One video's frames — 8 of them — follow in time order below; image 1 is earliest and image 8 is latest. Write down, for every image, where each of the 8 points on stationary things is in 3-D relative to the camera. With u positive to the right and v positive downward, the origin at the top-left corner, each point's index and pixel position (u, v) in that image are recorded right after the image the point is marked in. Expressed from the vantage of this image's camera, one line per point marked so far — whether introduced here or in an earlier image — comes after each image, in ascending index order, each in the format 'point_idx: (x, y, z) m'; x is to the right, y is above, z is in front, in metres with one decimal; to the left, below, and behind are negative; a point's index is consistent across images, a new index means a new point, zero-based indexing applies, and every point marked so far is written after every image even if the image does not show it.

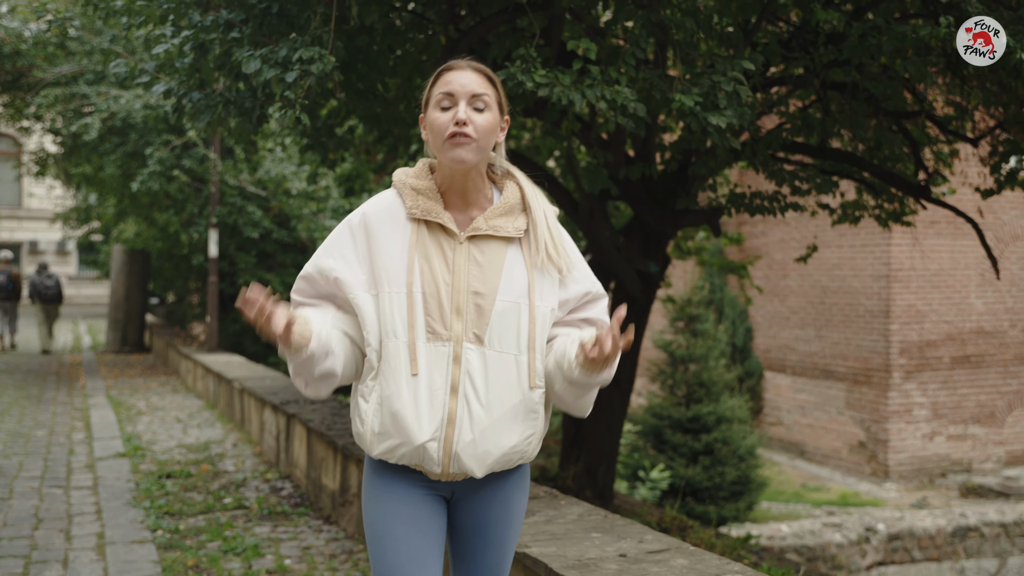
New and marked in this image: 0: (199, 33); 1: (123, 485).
0: (-1.6, +1.3, +4.5) m
1: (-3.0, -1.5, +6.5) m
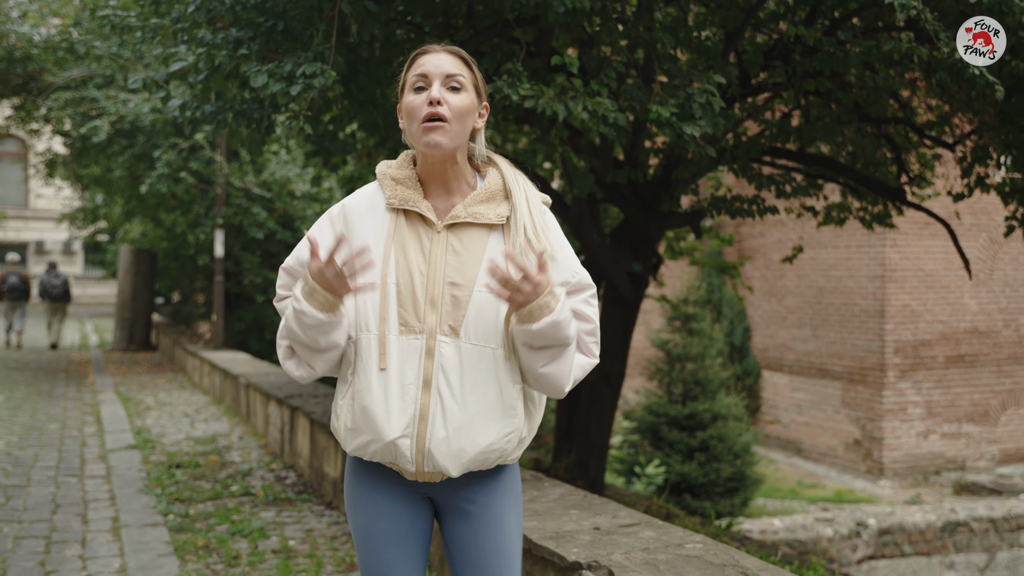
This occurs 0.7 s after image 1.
0: (-1.7, +1.3, +4.8) m
1: (-3.0, -1.5, +6.8) m
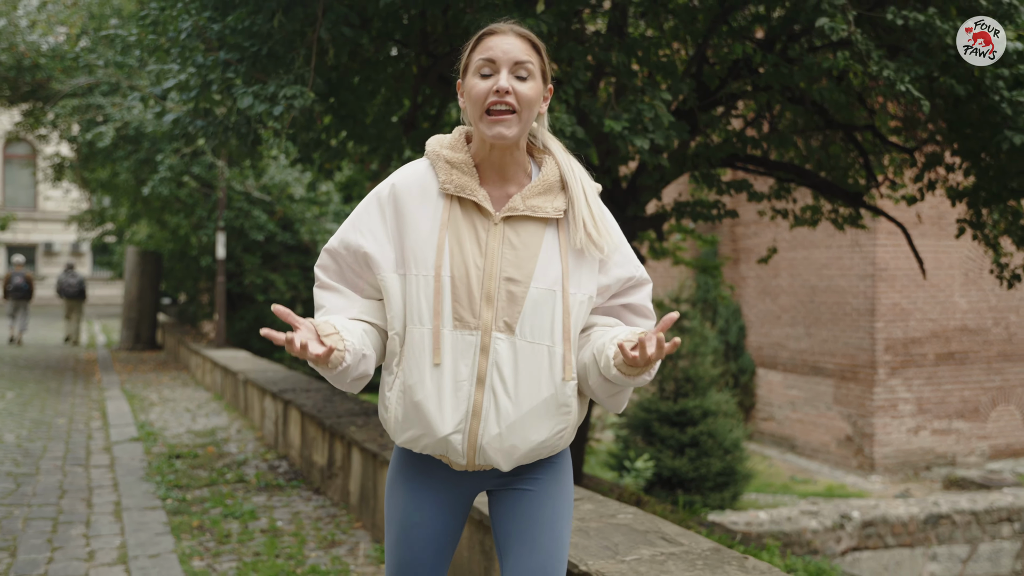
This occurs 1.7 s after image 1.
0: (-1.9, +1.3, +5.2) m
1: (-3.2, -1.5, +7.2) m
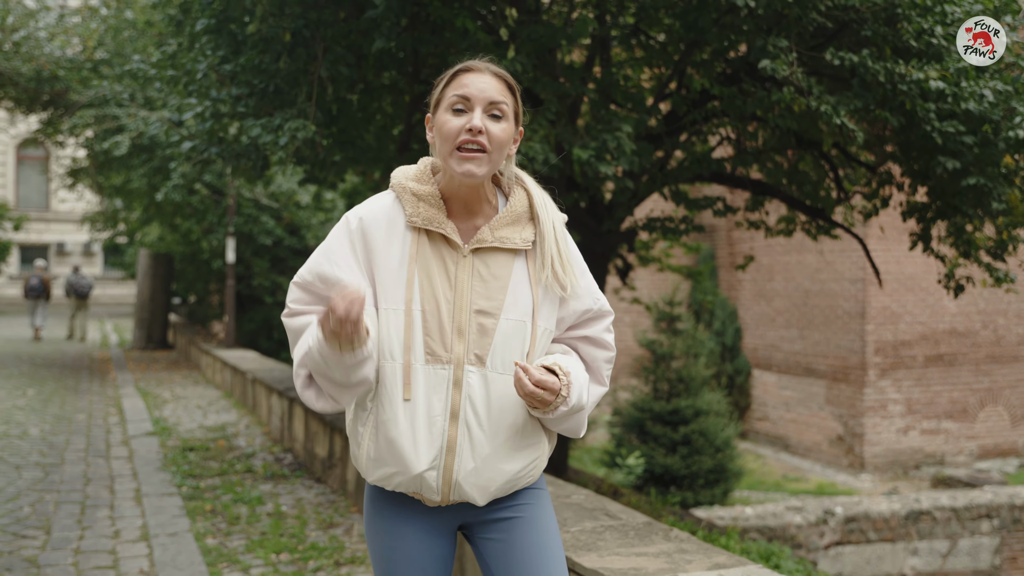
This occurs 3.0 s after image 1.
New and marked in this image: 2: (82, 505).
0: (-2.0, +1.2, +5.8) m
1: (-3.3, -1.5, +7.8) m
2: (-3.1, -1.5, +6.0) m
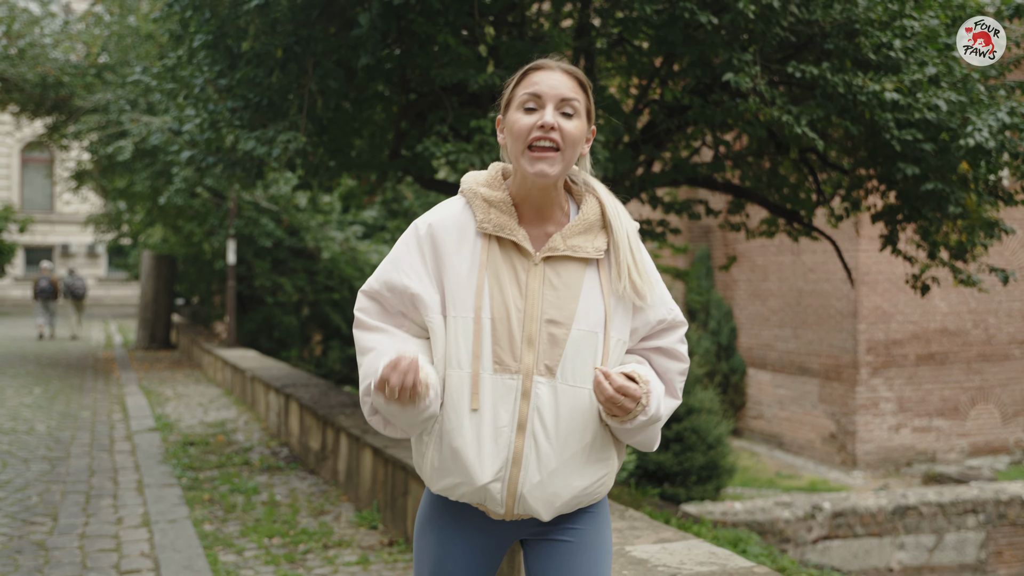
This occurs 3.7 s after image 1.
0: (-2.2, +1.2, +6.1) m
1: (-3.4, -1.5, +8.1) m
2: (-3.2, -1.6, +6.3) m
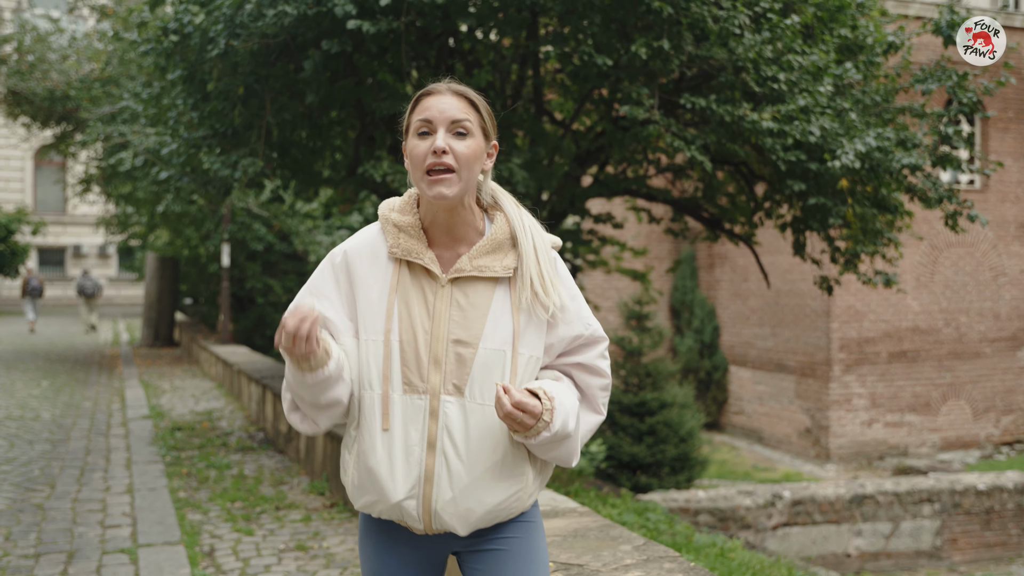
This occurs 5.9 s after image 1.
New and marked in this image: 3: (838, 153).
0: (-2.7, +1.2, +7.0) m
1: (-3.9, -1.6, +9.1) m
2: (-3.7, -1.6, +7.3) m
3: (+2.5, +1.0, +6.5) m
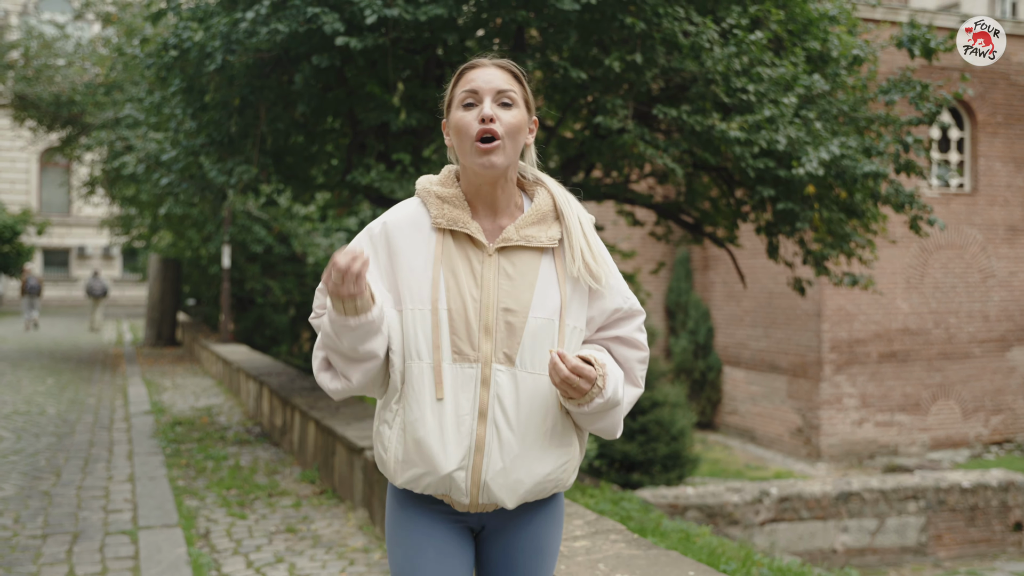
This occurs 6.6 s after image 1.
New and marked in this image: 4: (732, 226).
0: (-2.8, +1.2, +7.4) m
1: (-4.1, -1.6, +9.5) m
2: (-3.9, -1.6, +7.7) m
3: (+2.4, +1.0, +6.8) m
4: (+2.6, +0.7, +9.9) m
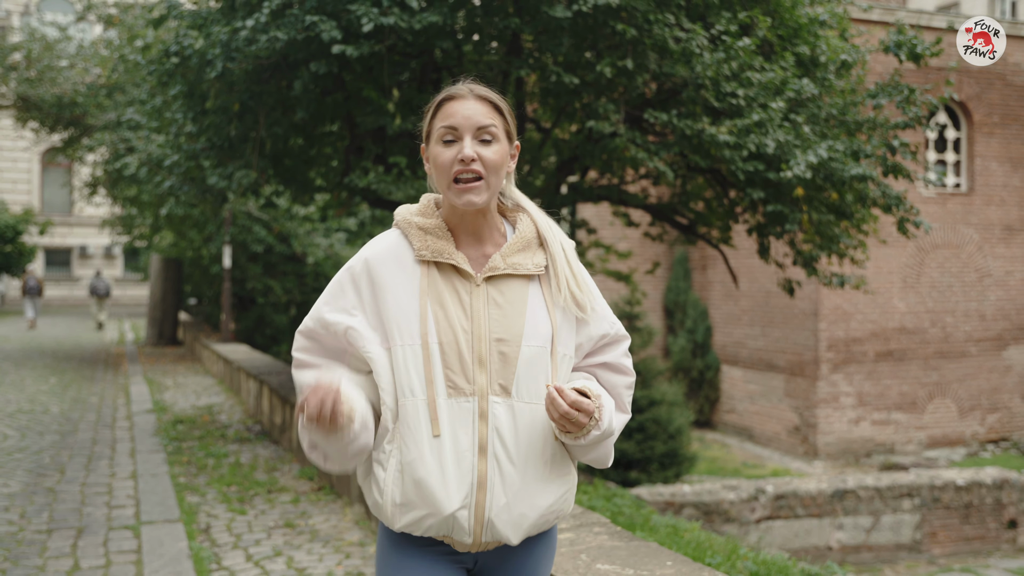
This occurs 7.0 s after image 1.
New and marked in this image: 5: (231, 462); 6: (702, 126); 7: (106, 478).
0: (-2.9, +1.2, +7.6) m
1: (-4.1, -1.6, +9.6) m
2: (-3.9, -1.6, +7.8) m
3: (+2.3, +1.0, +7.0) m
4: (+2.5, +0.7, +10.0) m
5: (-2.5, -1.6, +7.6) m
6: (+1.6, +1.3, +7.0) m
7: (-3.3, -1.6, +6.9) m
